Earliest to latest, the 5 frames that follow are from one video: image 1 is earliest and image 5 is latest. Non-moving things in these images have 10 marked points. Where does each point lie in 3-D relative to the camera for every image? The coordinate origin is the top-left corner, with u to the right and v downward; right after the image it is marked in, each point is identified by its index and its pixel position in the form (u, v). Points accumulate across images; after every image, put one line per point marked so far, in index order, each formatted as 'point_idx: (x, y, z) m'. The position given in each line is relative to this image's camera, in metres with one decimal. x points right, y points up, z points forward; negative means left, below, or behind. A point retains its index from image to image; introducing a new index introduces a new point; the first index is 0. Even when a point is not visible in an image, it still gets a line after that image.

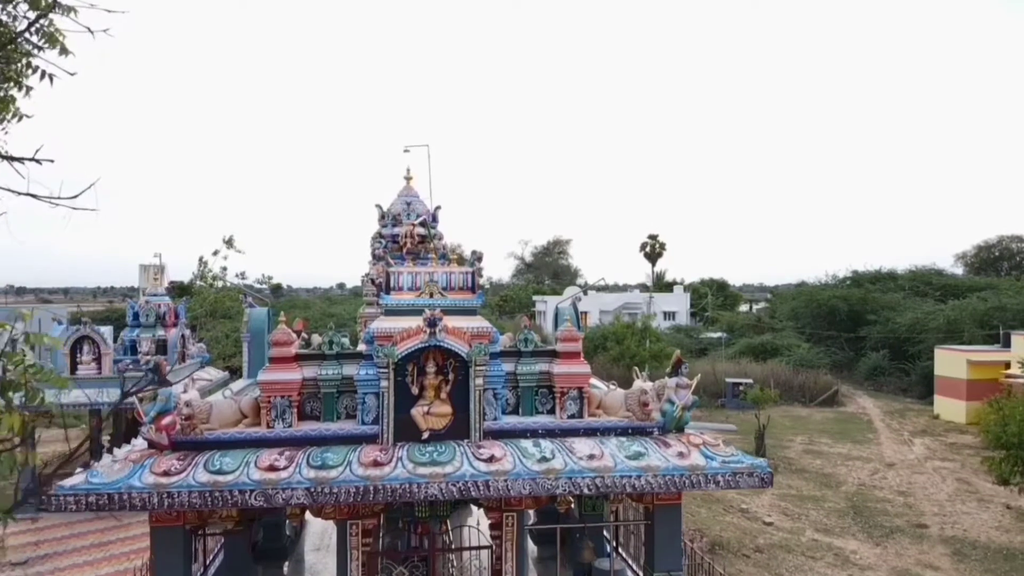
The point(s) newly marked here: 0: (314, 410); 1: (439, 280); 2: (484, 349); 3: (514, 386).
0: (-2.1, -1.3, +6.8) m
1: (-0.8, +0.1, +7.3) m
2: (-0.3, -0.6, +6.7) m
3: (0.0, -1.1, +7.0) m
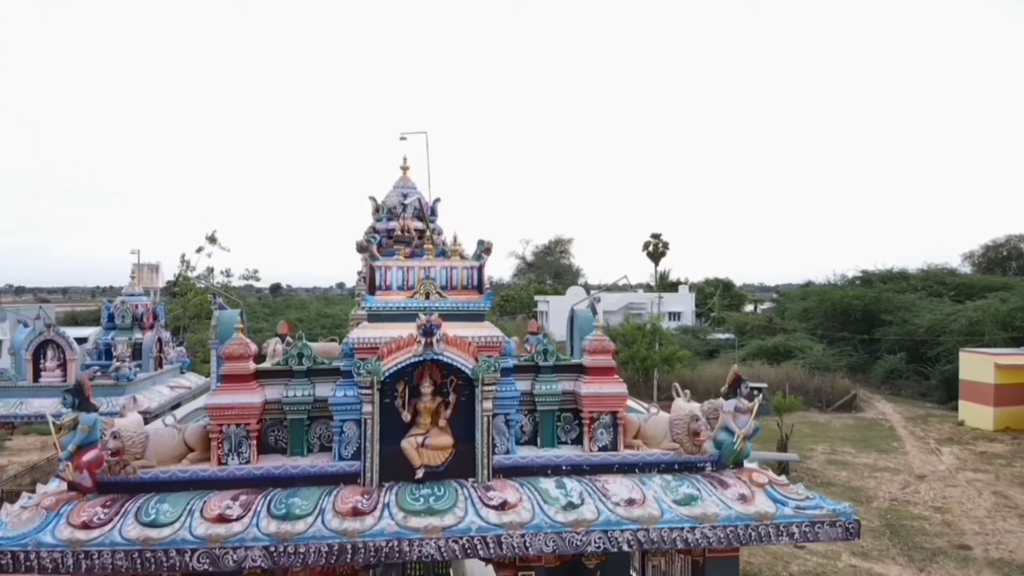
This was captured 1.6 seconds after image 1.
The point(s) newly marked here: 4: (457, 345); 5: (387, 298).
0: (-2.0, -1.3, +5.4) m
1: (-0.7, +0.1, +5.9) m
2: (-0.2, -0.6, +5.3) m
3: (+0.2, -1.1, +5.6) m
4: (-0.5, -0.5, +5.2) m
5: (-1.1, -0.1, +5.7) m
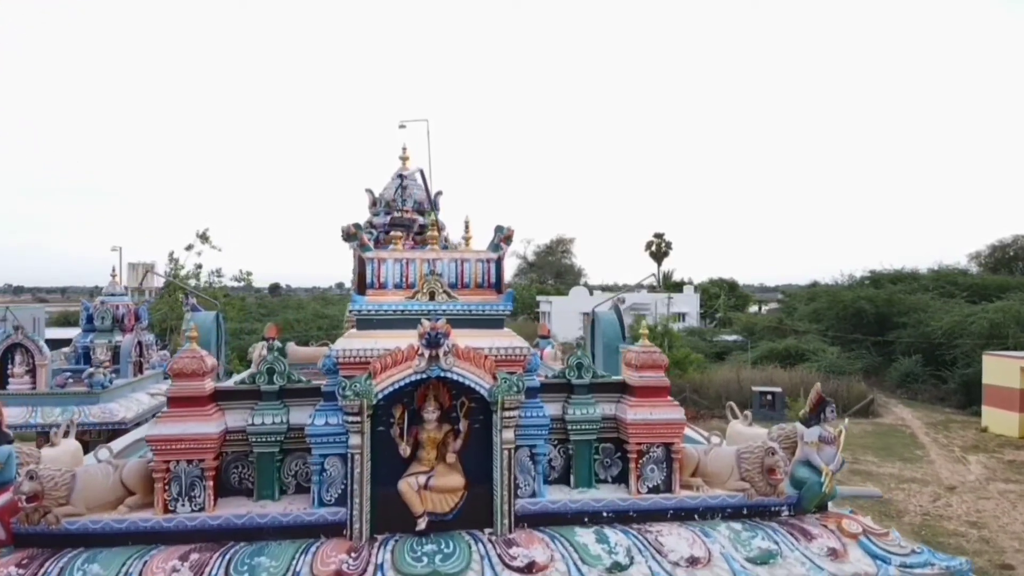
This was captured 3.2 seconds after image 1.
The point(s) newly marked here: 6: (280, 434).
0: (-1.8, -1.3, +4.3) m
1: (-0.5, +0.1, +4.7) m
2: (0.0, -0.6, +4.1) m
3: (+0.3, -1.1, +4.5) m
4: (-0.3, -0.5, +4.1) m
5: (-0.9, -0.1, +4.5) m
6: (-1.5, -0.9, +4.2) m
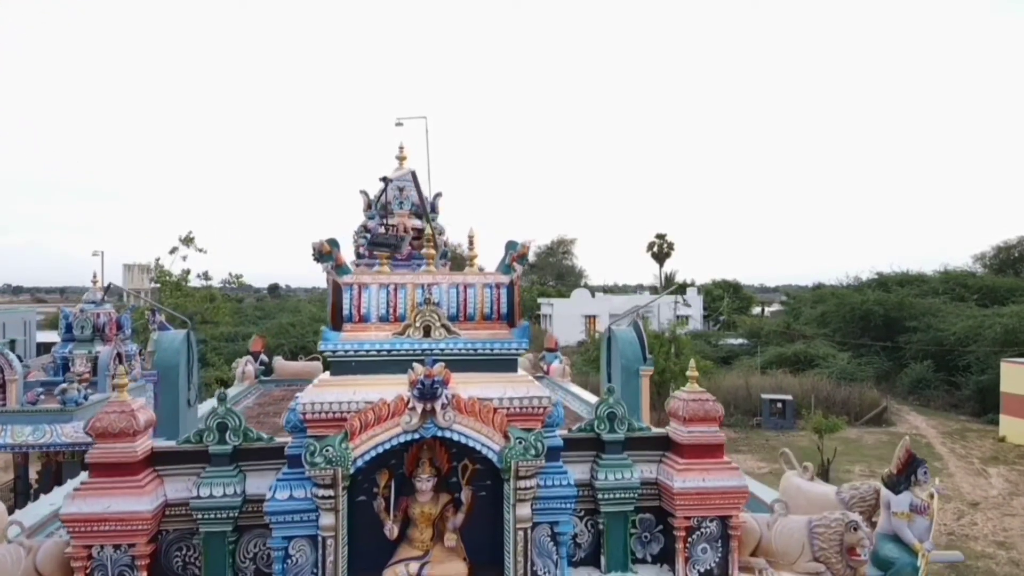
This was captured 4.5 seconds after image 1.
0: (-1.7, -1.5, +3.4) m
1: (-0.4, -0.1, +3.8) m
2: (+0.1, -0.8, +3.2) m
3: (+0.4, -1.2, +3.6) m
4: (-0.2, -0.6, +3.2) m
5: (-0.8, -0.3, +3.6) m
6: (-1.4, -1.1, +3.3) m
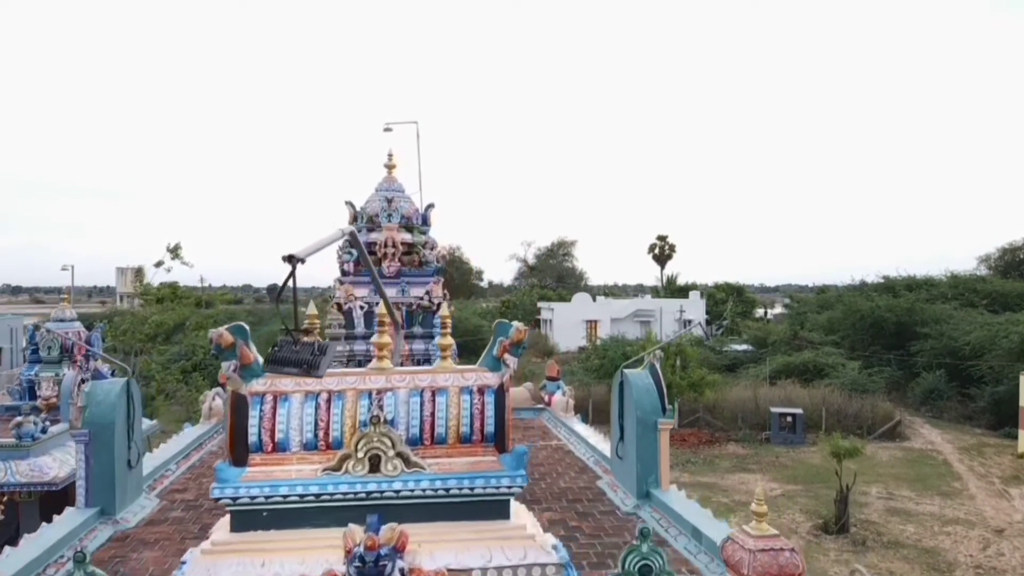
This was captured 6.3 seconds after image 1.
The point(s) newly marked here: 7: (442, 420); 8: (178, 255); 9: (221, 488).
0: (-1.7, -1.8, +2.3) m
1: (-0.5, -0.5, +2.8) m
2: (+0.1, -1.2, +2.2) m
3: (+0.4, -1.6, +2.5) m
4: (-0.2, -1.0, +2.1) m
5: (-0.9, -0.6, +2.6) m
6: (-1.5, -1.5, +2.2) m
7: (-0.3, -0.5, +2.8) m
8: (-10.4, +1.1, +20.0) m
9: (-1.0, -0.7, +2.4) m
